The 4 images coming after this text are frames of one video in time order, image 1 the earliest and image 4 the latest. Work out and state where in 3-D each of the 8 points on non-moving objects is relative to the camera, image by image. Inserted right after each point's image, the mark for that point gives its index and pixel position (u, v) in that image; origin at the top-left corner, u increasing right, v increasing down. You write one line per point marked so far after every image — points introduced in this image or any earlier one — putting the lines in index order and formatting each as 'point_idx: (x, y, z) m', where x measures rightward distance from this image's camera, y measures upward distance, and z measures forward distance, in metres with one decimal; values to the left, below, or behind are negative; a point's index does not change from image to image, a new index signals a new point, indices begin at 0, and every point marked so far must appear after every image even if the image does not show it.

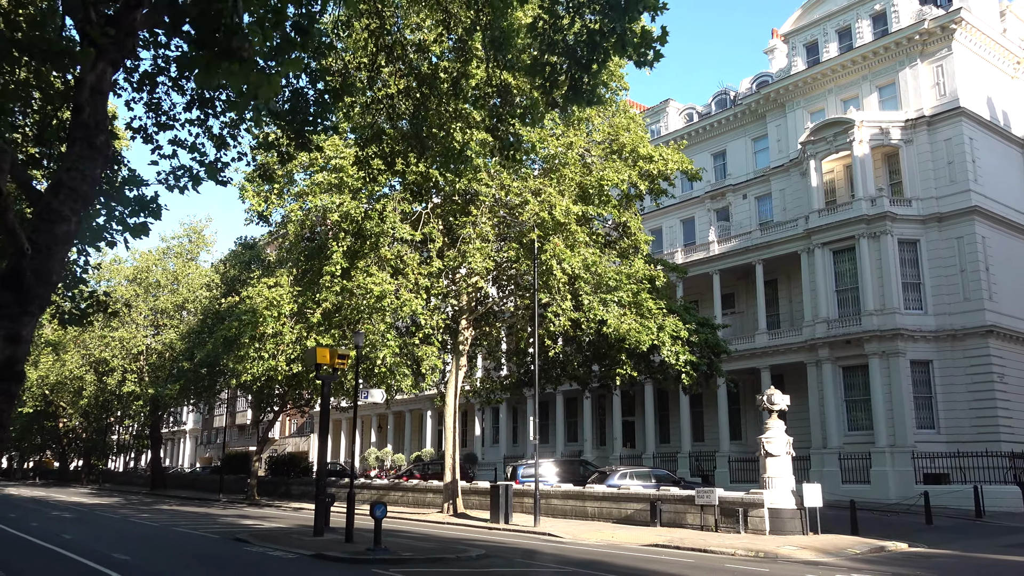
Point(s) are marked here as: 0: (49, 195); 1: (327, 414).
0: (-4.9, +1.0, +8.8) m
1: (-4.2, -2.8, +19.0) m
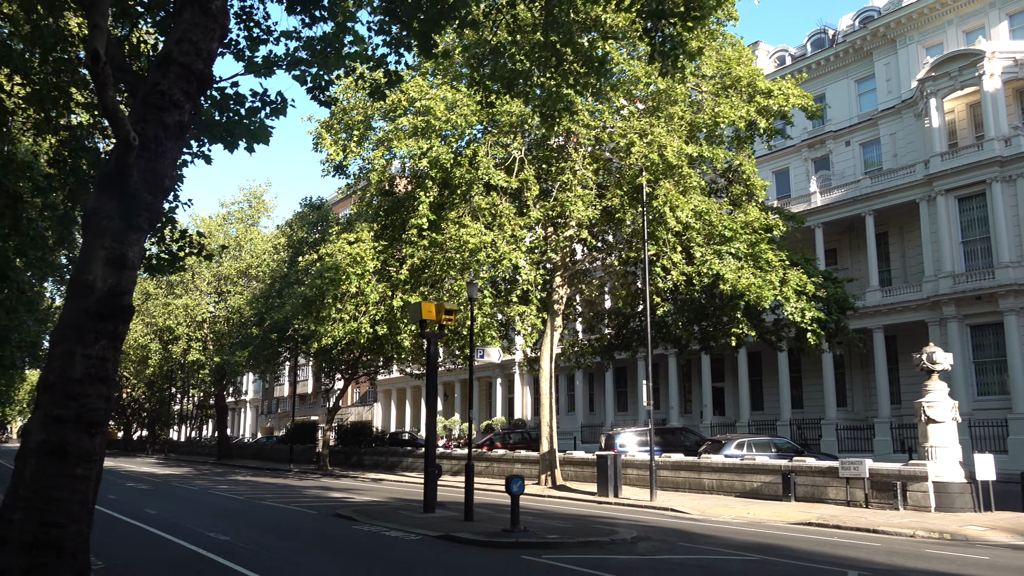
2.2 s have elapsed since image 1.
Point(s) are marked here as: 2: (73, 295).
0: (-2.8, +1.7, +6.6) m
1: (-1.6, -1.8, +16.9) m
2: (-3.2, -0.1, +6.1) m
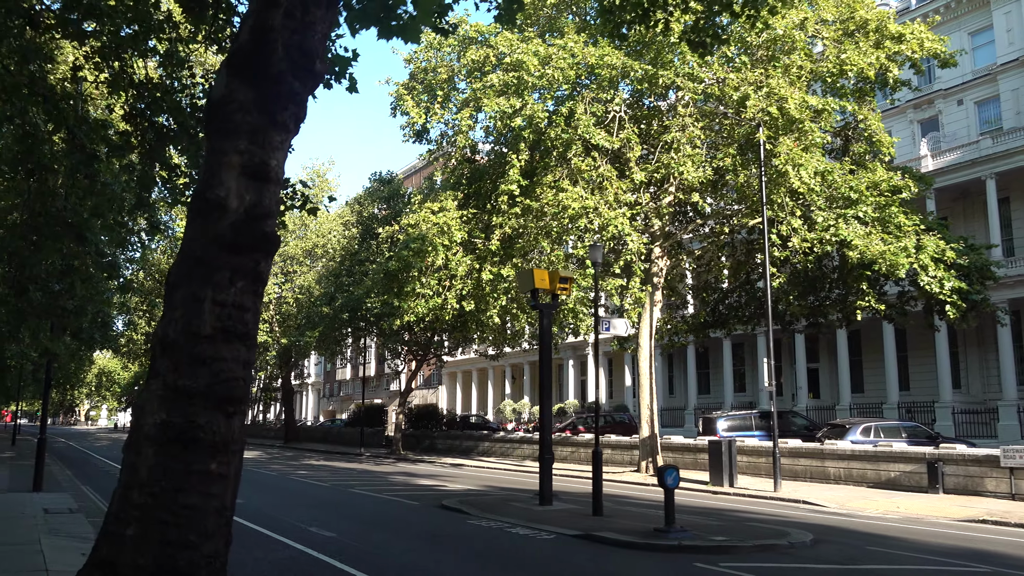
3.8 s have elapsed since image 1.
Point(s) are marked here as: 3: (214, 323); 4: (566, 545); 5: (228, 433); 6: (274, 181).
0: (-1.2, +2.1, +4.8) m
1: (+0.7, -1.1, +15.0) m
2: (-1.6, +0.3, +4.3) m
3: (-1.5, -0.2, +4.2) m
4: (+0.7, -3.4, +11.0) m
5: (-1.4, -0.7, +4.2) m
6: (-1.3, +0.6, +4.5) m
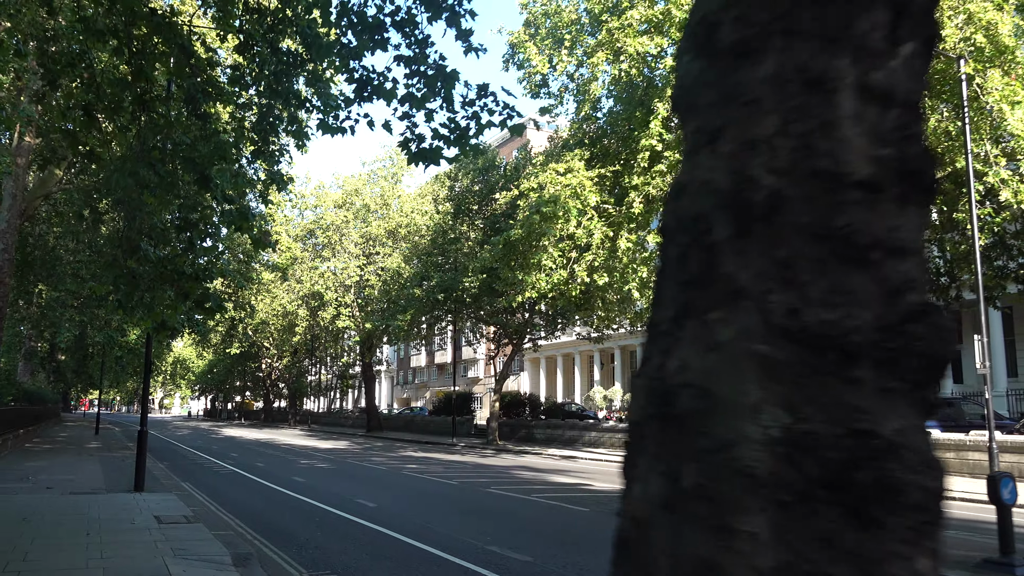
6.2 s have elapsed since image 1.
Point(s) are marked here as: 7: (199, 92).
0: (+0.9, +2.5, +2.0) m
1: (+3.5, -0.5, +12.1) m
2: (+0.5, +0.8, +1.6) m
3: (+0.6, +0.2, +1.5) m
4: (+3.3, -2.8, +8.2) m
5: (+0.7, -0.3, +1.4) m
6: (+0.9, +1.0, +1.7) m
7: (-4.1, +2.5, +10.8) m
